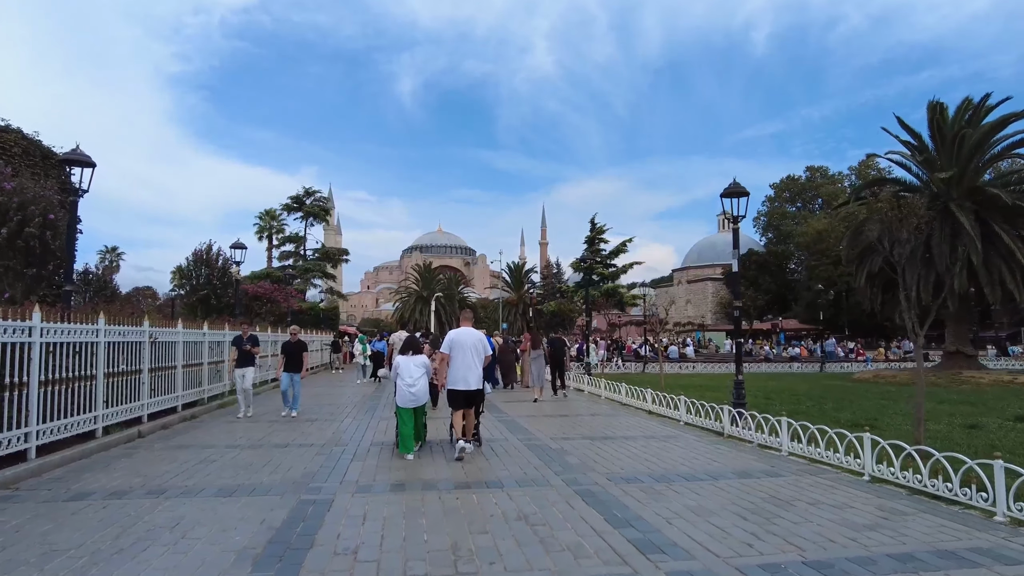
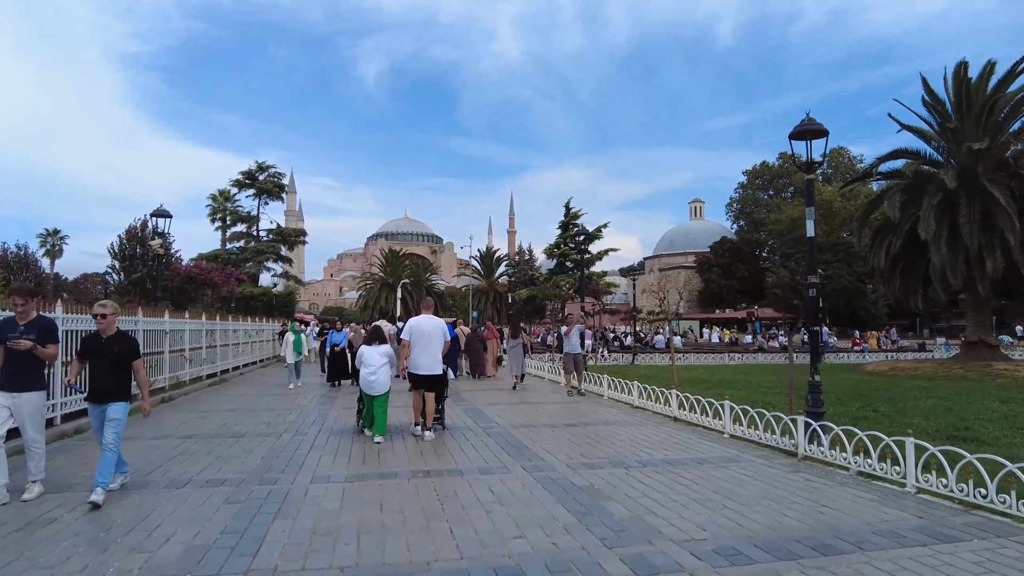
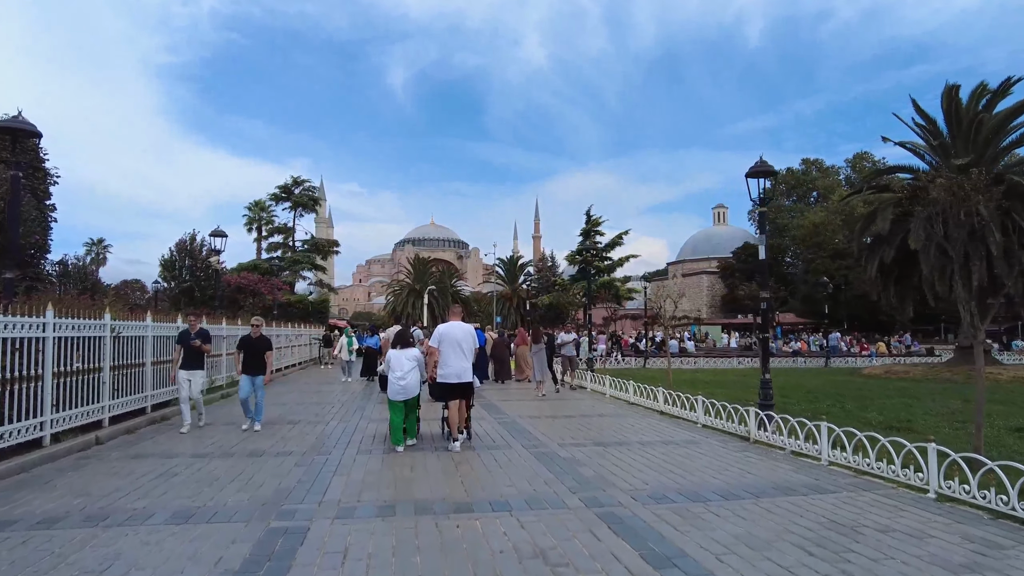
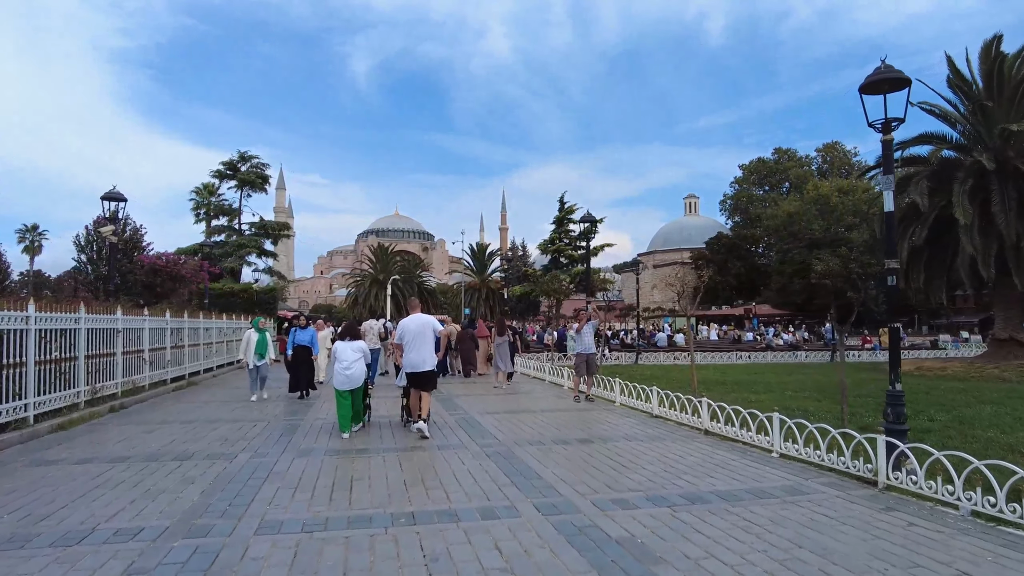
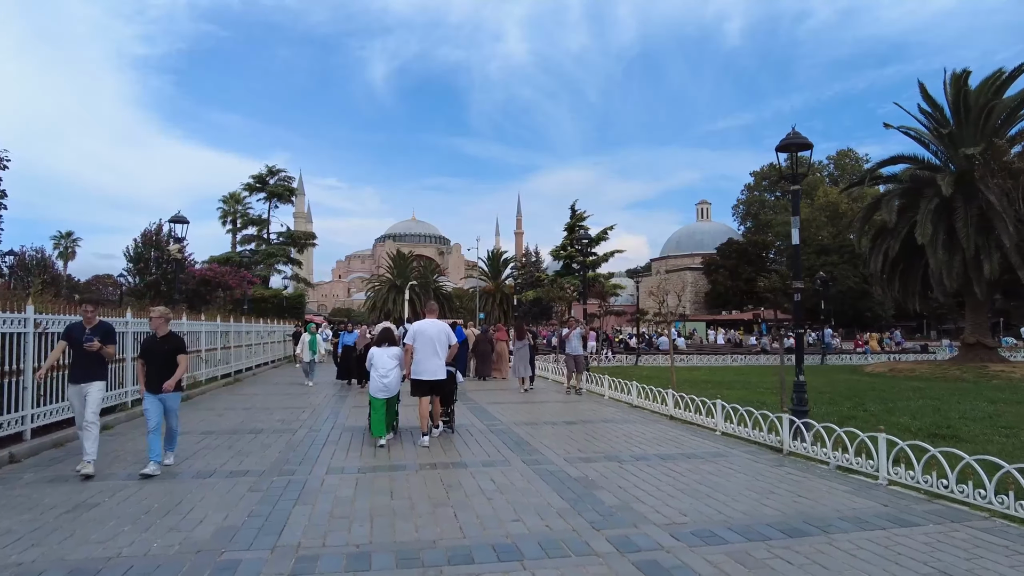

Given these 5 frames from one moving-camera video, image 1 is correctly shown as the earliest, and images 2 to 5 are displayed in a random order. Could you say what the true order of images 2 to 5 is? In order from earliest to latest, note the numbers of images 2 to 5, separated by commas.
3, 5, 2, 4
